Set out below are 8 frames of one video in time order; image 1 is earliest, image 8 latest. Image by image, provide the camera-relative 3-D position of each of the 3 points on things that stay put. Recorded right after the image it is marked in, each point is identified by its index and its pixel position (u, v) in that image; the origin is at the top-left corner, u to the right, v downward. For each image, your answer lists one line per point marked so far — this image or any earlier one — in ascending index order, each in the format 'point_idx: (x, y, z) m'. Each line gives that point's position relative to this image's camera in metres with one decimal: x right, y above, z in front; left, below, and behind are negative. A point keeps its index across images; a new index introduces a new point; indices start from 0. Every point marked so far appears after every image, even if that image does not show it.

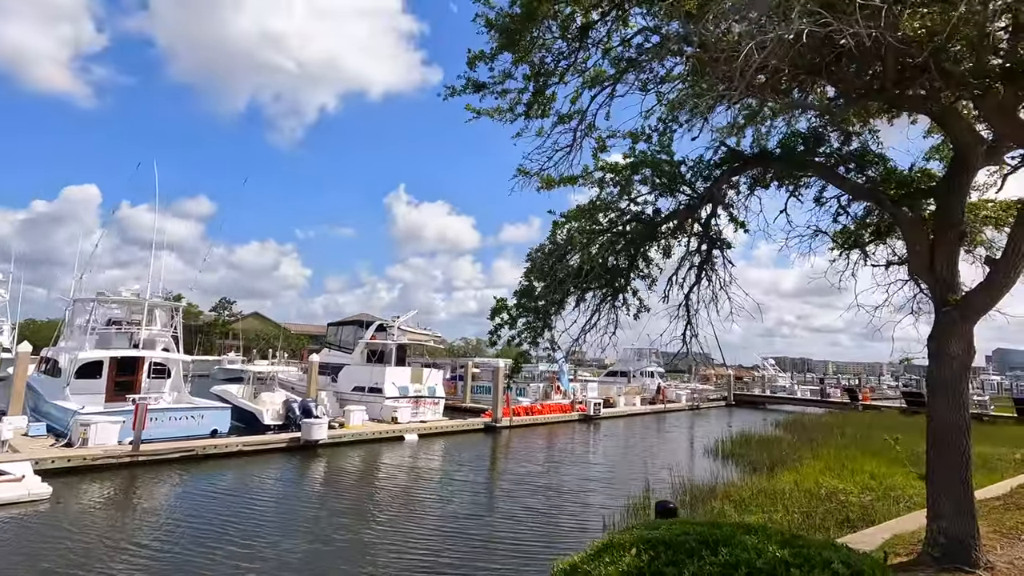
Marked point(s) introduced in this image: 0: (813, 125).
0: (+2.9, +1.6, +5.2) m
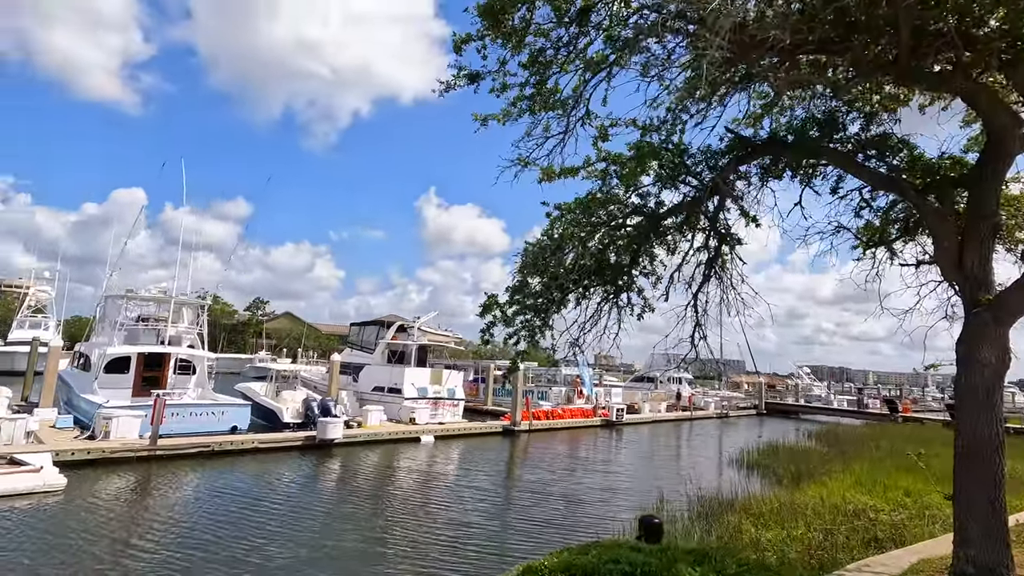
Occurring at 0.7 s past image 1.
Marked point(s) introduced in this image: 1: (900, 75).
0: (+2.8, +1.6, +4.8) m
1: (+3.2, +1.7, +4.4) m
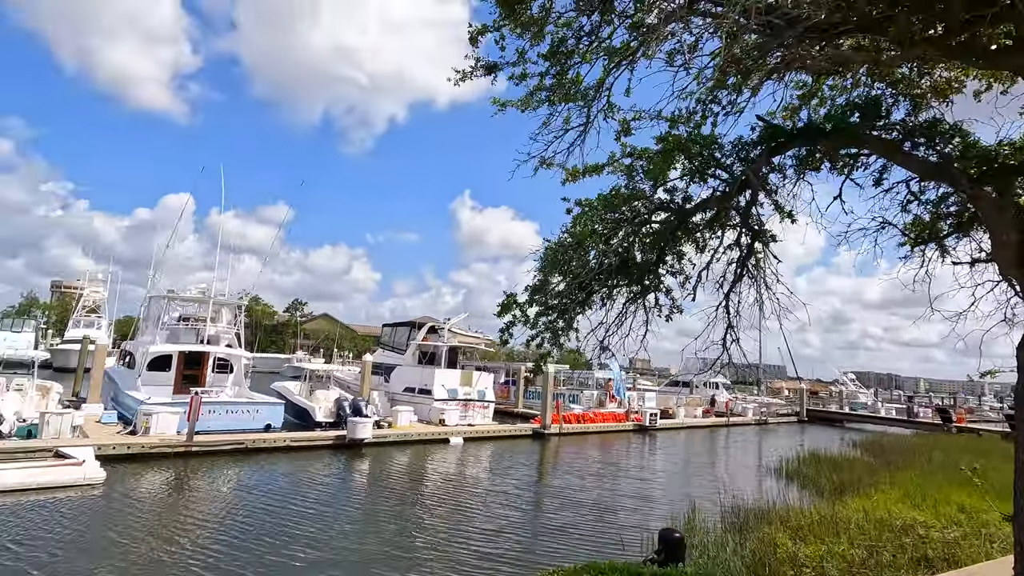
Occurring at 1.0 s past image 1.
0: (+3.0, +1.6, +4.4) m
1: (+3.3, +1.7, +4.0) m
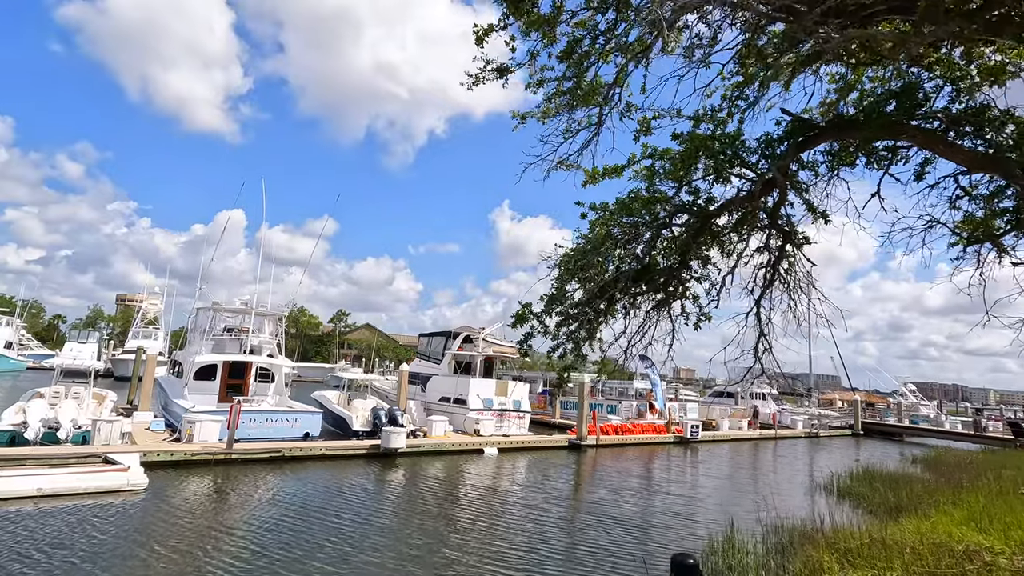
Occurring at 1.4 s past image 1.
0: (+3.0, +1.6, +4.1) m
1: (+3.3, +1.7, +3.6) m
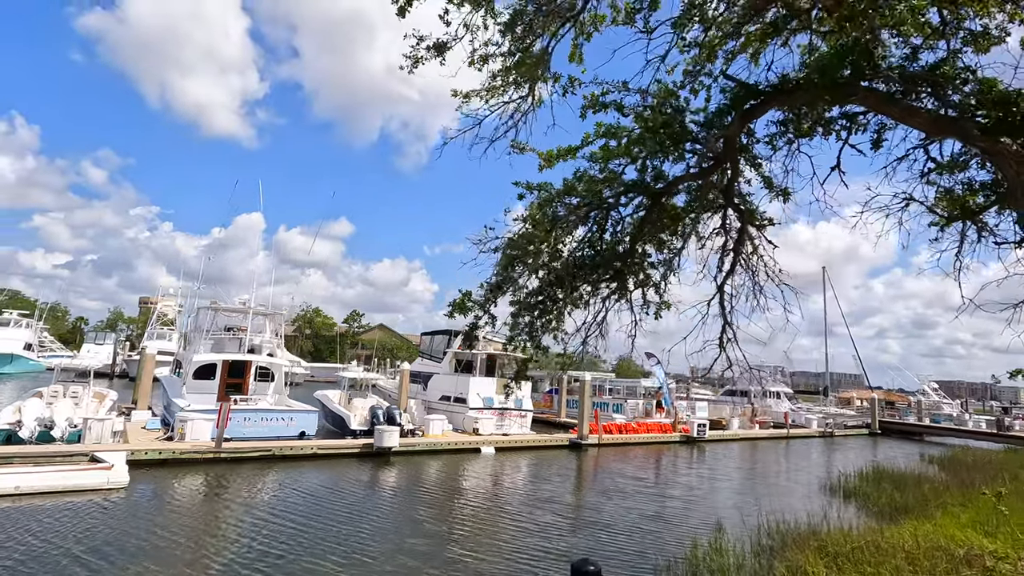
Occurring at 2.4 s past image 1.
0: (+2.4, +1.7, +3.7) m
1: (+2.7, +1.9, +3.2) m
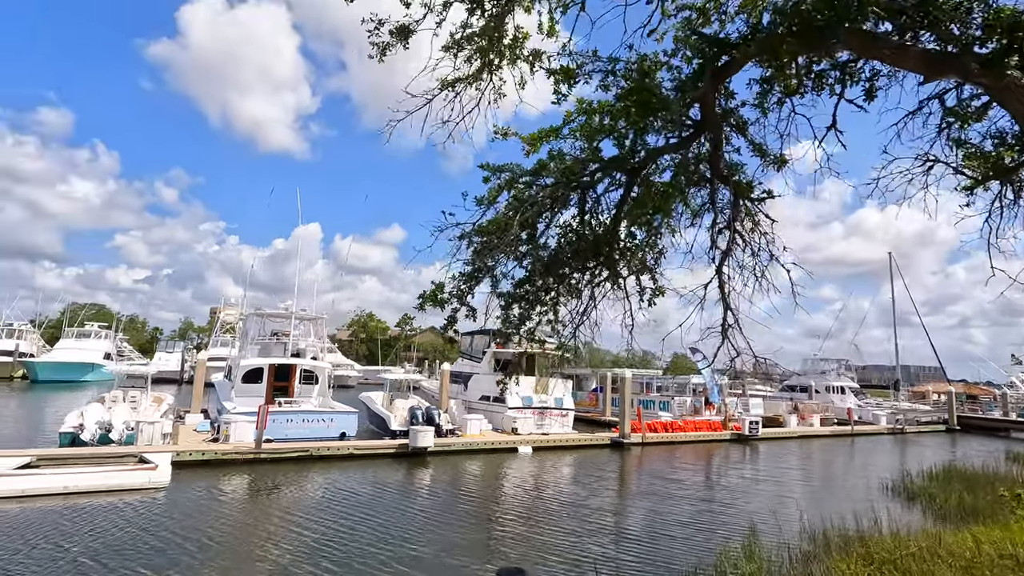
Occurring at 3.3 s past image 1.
0: (+2.0, +1.9, +3.2) m
1: (+2.2, +2.0, +2.7) m
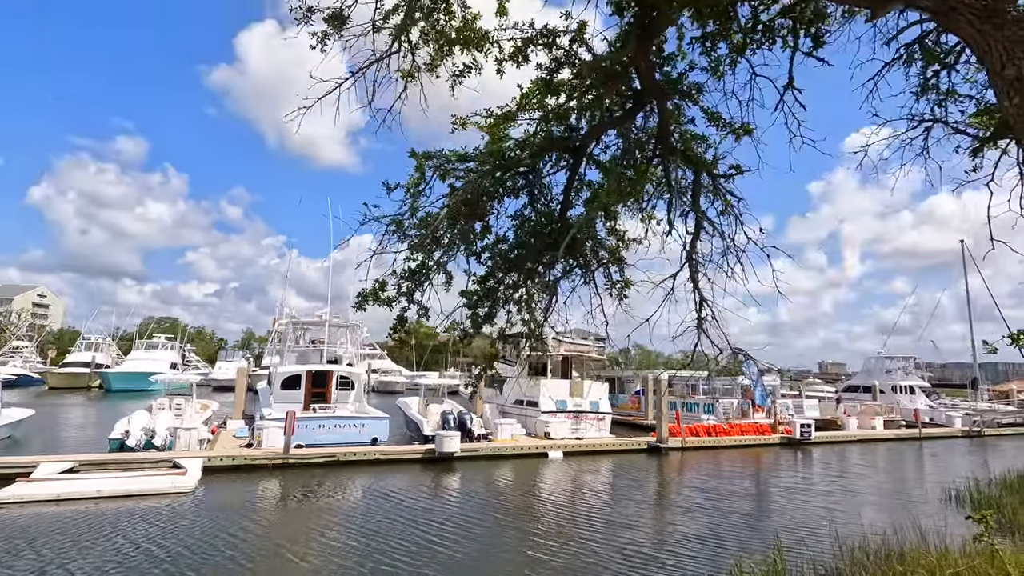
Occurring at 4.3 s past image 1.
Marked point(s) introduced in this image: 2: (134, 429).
0: (+1.4, +2.0, +2.8) m
1: (+1.6, +2.2, +2.3) m
2: (-11.3, -4.3, +16.1) m
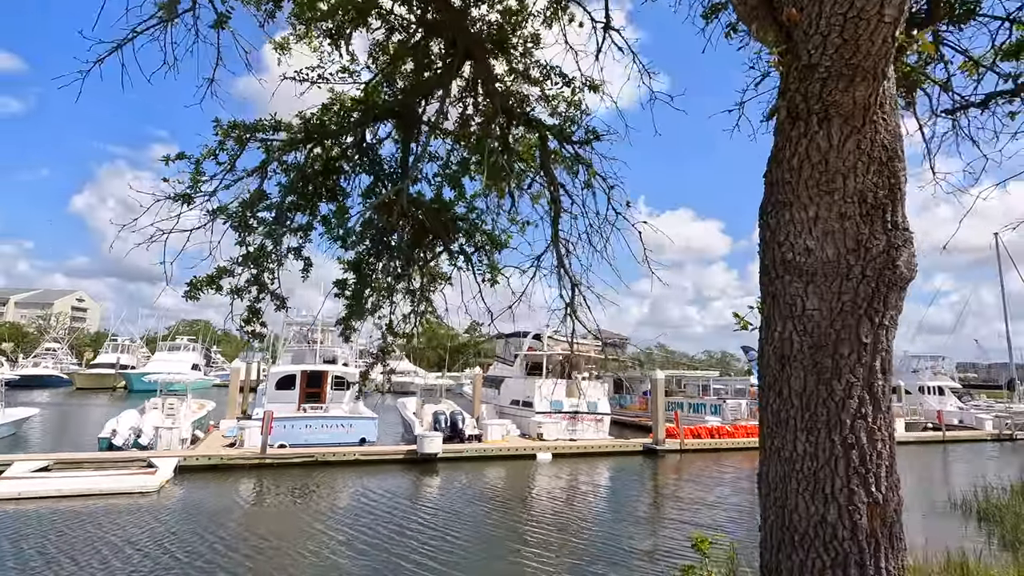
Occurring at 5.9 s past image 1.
0: (+0.2, +2.1, +2.3) m
1: (+0.4, +2.3, +1.8) m
2: (-11.8, -4.3, +16.2) m
